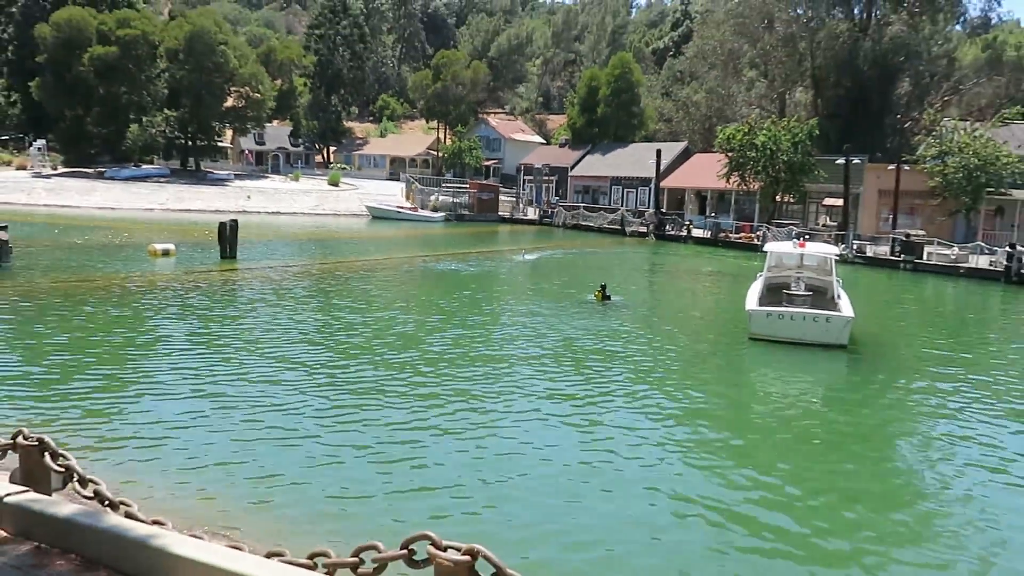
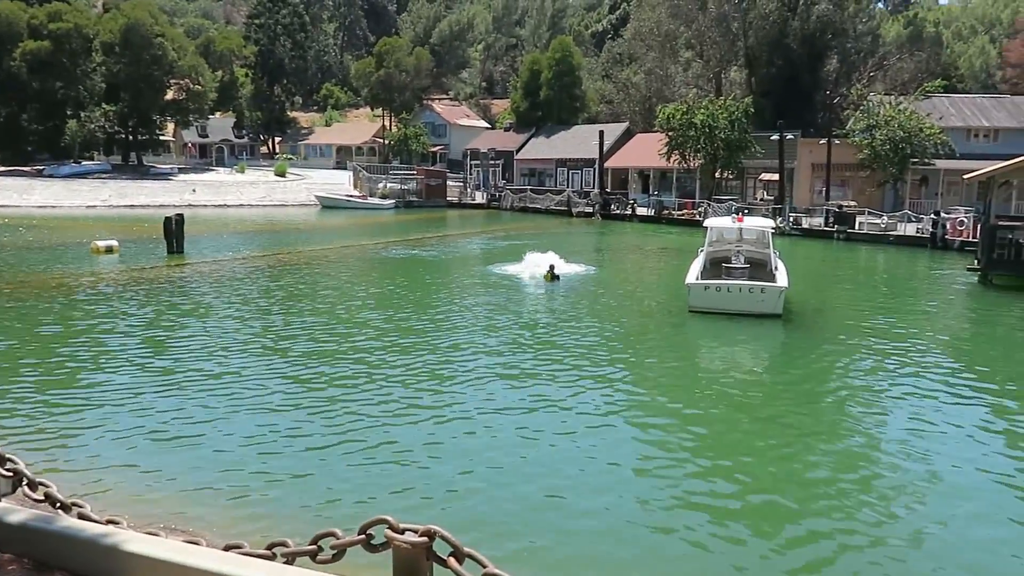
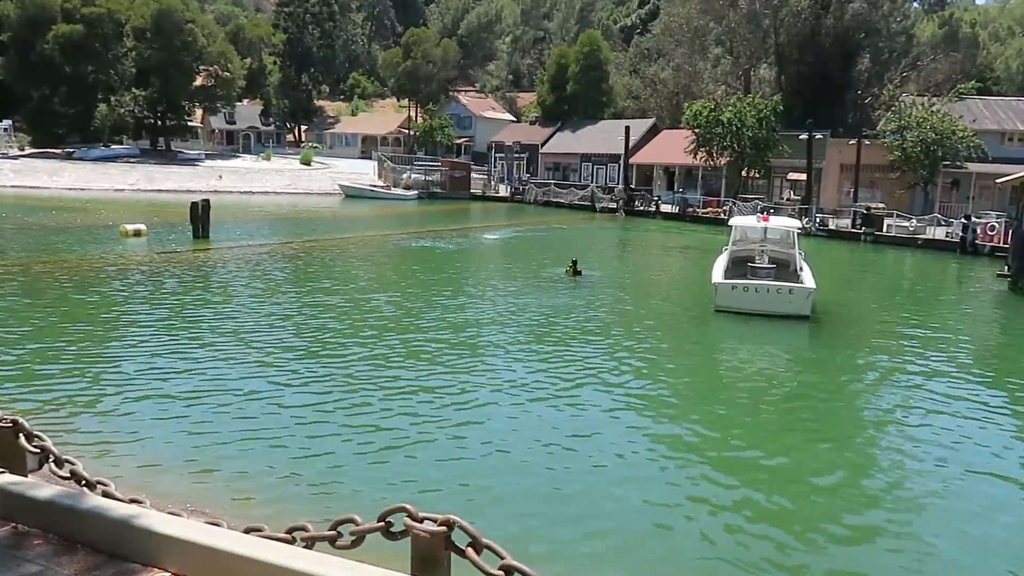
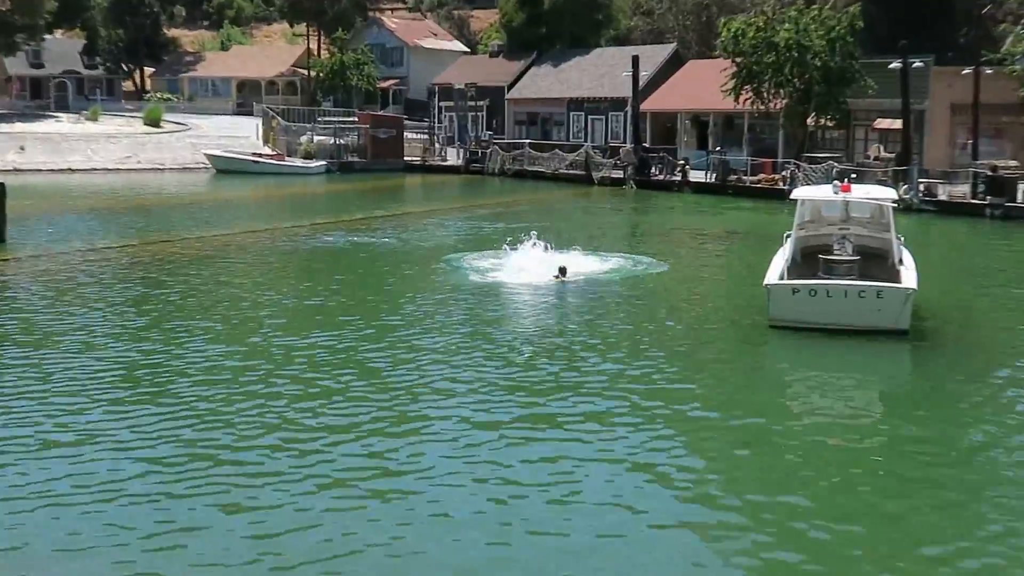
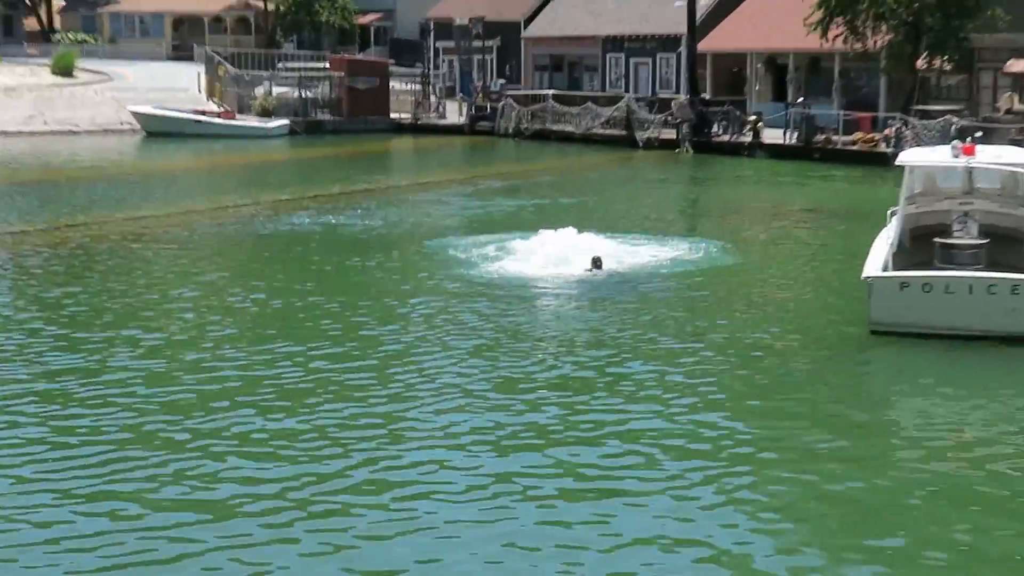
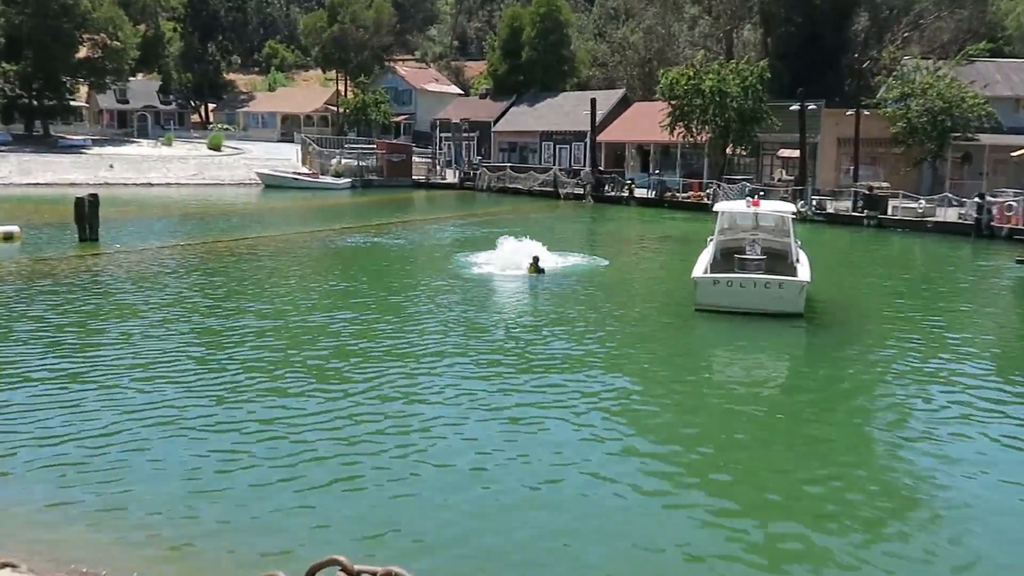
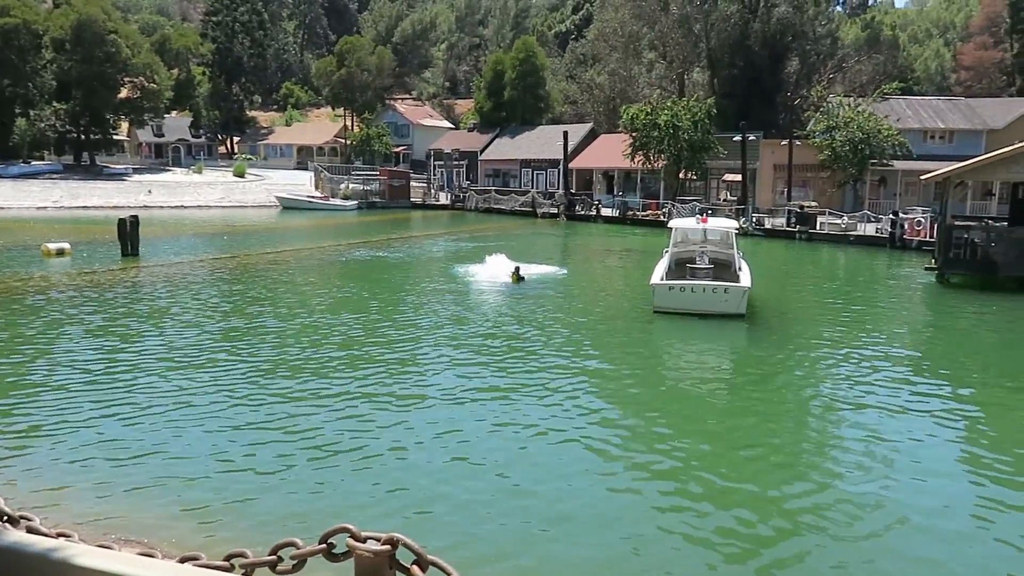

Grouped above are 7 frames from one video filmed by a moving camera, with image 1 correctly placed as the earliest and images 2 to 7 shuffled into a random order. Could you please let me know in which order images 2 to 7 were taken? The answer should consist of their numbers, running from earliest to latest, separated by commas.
3, 2, 7, 6, 4, 5
